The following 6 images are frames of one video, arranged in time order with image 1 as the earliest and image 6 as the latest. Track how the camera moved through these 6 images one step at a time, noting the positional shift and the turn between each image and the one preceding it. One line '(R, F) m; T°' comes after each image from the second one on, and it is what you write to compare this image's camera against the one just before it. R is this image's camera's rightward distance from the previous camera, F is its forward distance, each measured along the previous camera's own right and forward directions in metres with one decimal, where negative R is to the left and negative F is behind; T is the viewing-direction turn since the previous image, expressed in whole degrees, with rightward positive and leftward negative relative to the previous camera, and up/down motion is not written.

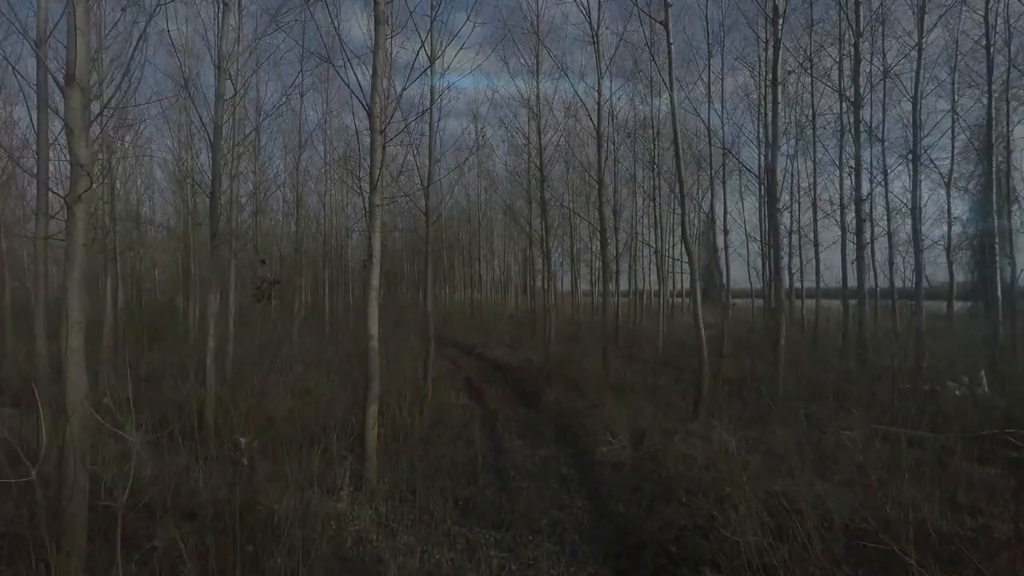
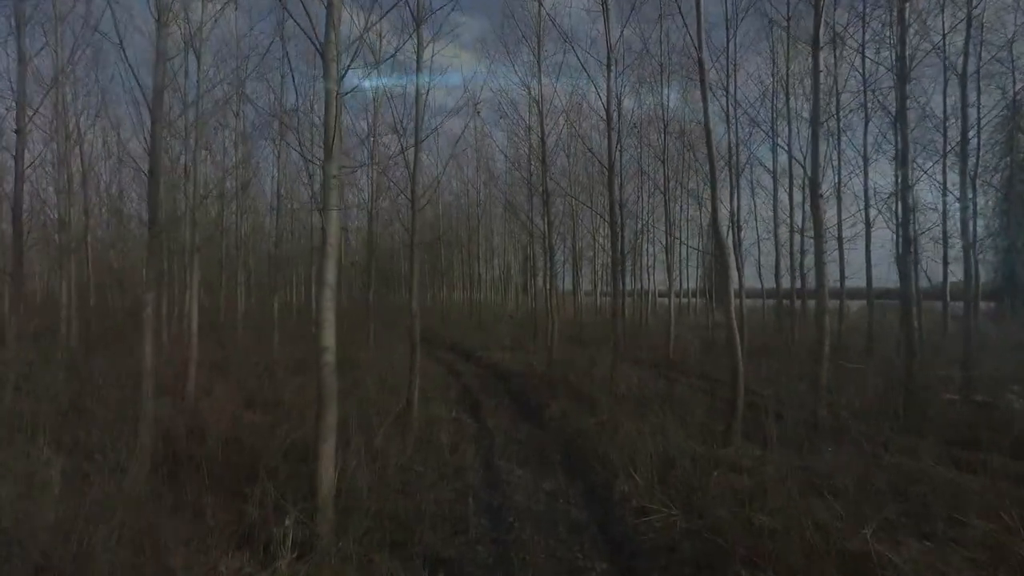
(0.0, +1.5) m; 0°
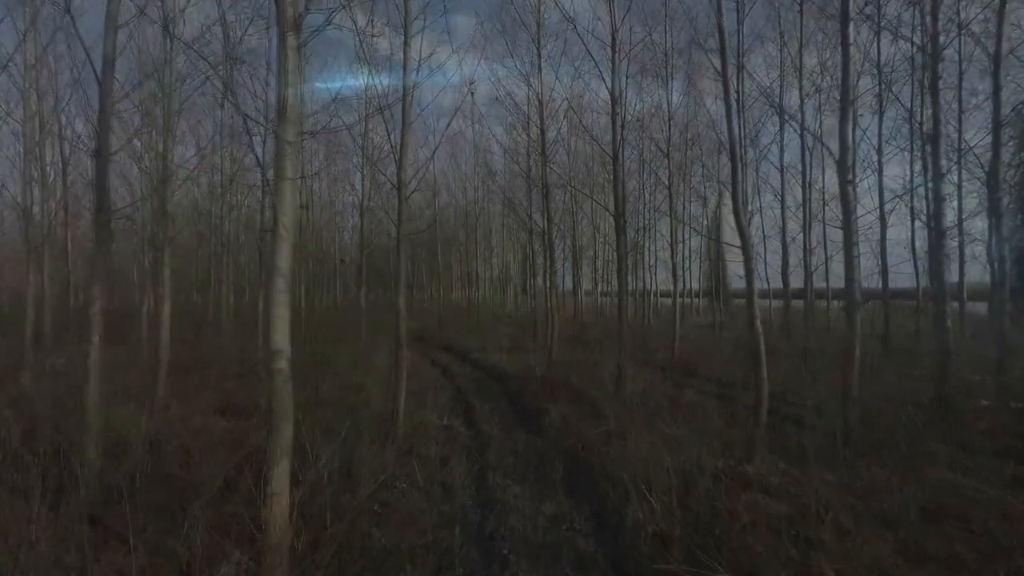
(0.0, +0.9) m; 0°
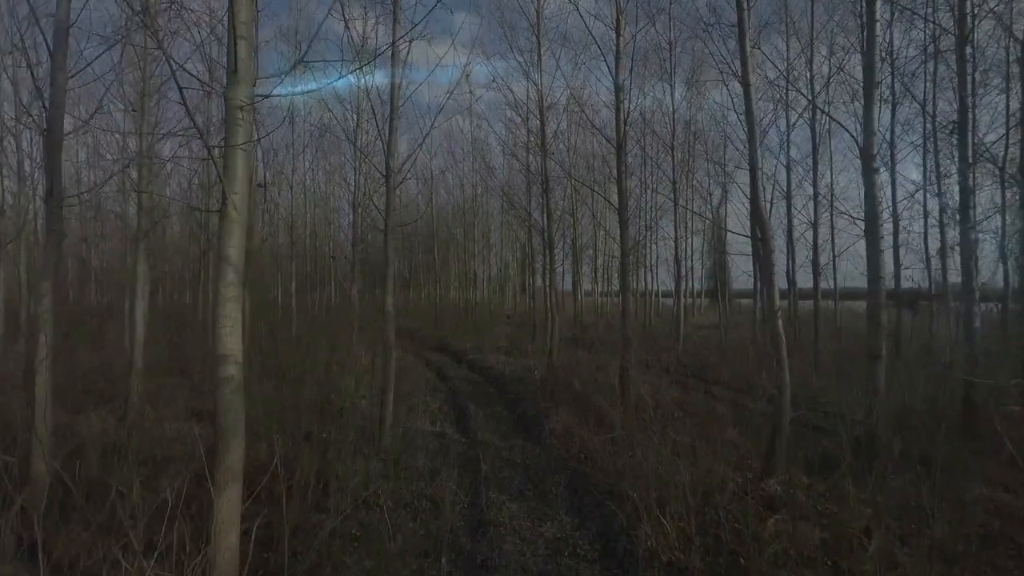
(0.0, +0.6) m; 0°
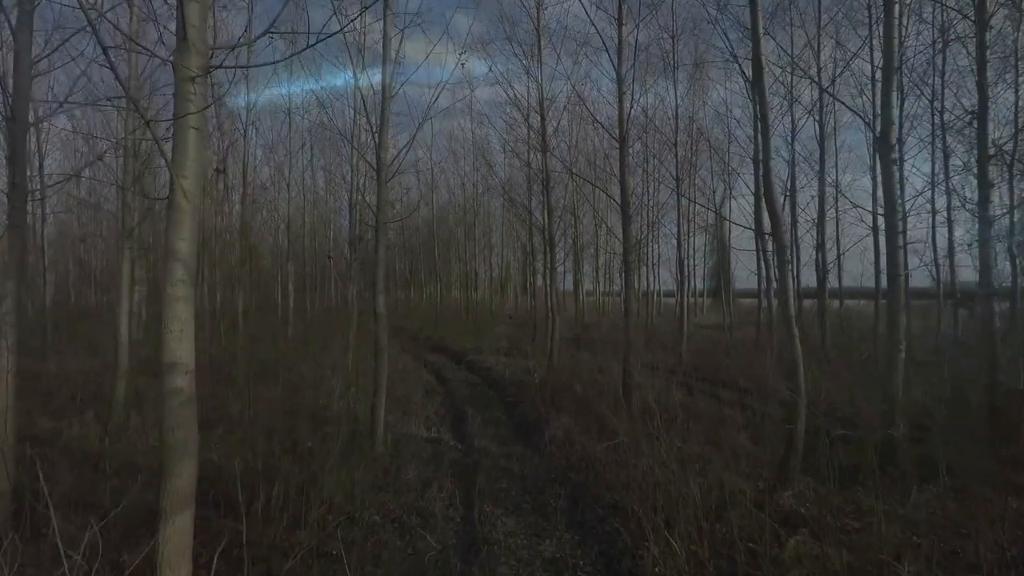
(0.0, +0.4) m; 0°
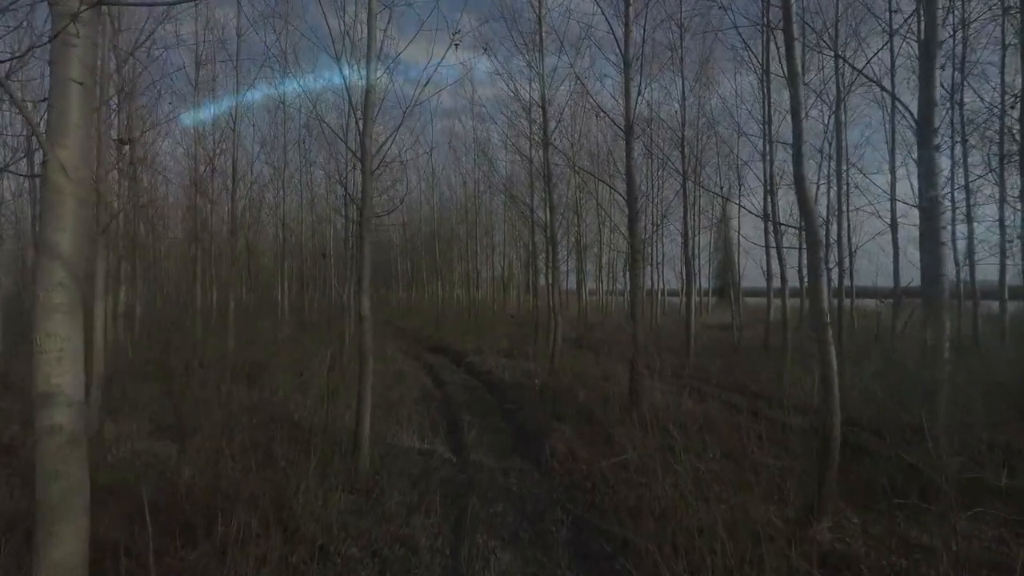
(+0.1, +0.7) m; 0°
